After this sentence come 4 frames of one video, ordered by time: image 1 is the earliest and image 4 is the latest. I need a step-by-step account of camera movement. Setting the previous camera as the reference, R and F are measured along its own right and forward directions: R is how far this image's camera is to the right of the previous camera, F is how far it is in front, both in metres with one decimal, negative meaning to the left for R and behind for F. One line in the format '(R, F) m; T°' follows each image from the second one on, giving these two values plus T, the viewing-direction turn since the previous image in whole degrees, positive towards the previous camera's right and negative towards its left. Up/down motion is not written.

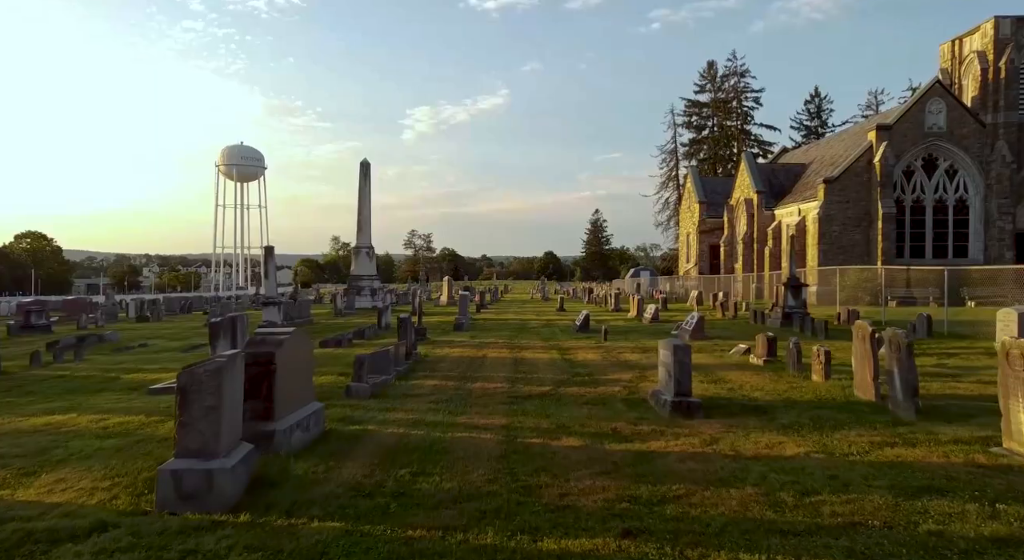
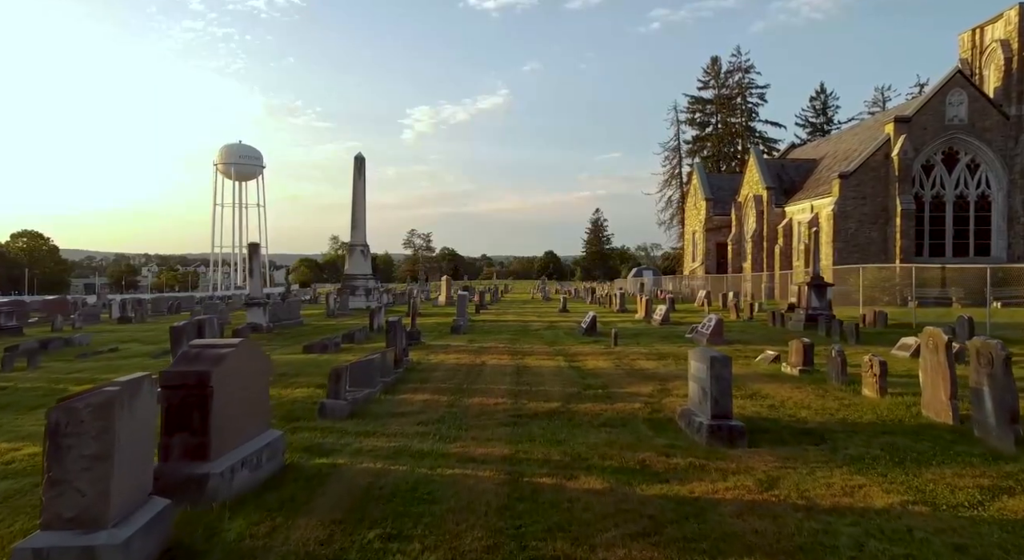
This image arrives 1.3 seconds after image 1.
(0.0, +1.6) m; 0°
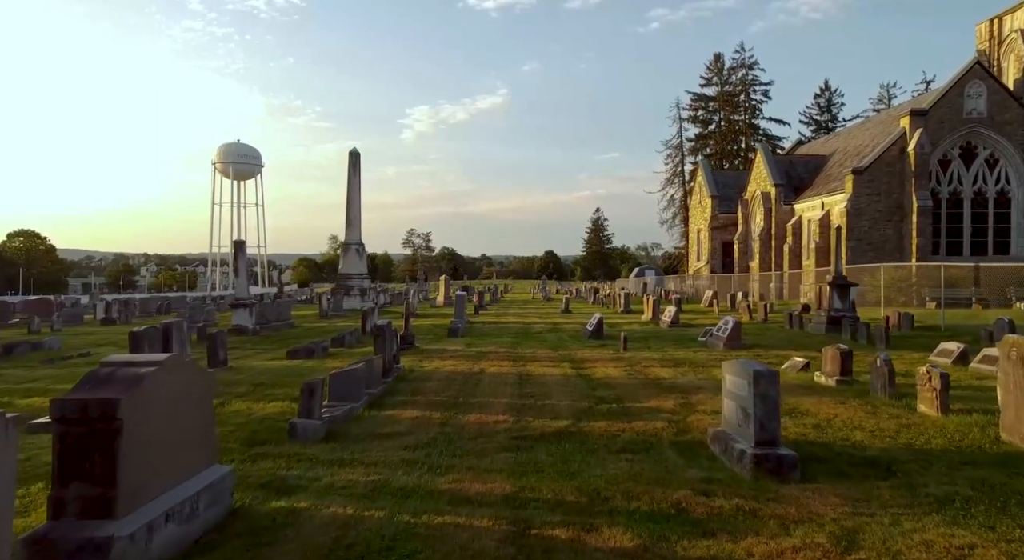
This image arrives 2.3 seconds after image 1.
(0.0, +1.3) m; 0°
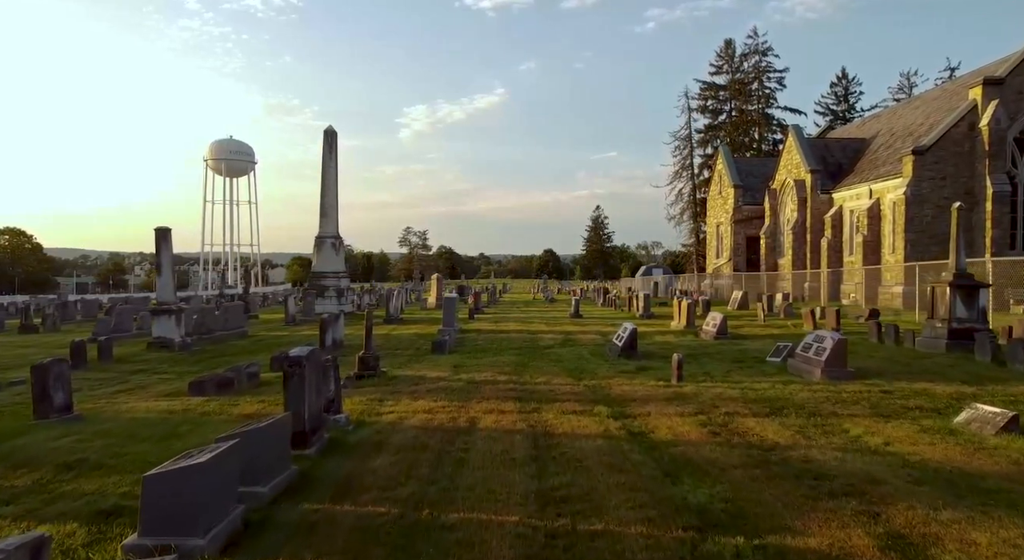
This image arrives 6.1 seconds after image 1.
(-0.1, +4.9) m; 0°
